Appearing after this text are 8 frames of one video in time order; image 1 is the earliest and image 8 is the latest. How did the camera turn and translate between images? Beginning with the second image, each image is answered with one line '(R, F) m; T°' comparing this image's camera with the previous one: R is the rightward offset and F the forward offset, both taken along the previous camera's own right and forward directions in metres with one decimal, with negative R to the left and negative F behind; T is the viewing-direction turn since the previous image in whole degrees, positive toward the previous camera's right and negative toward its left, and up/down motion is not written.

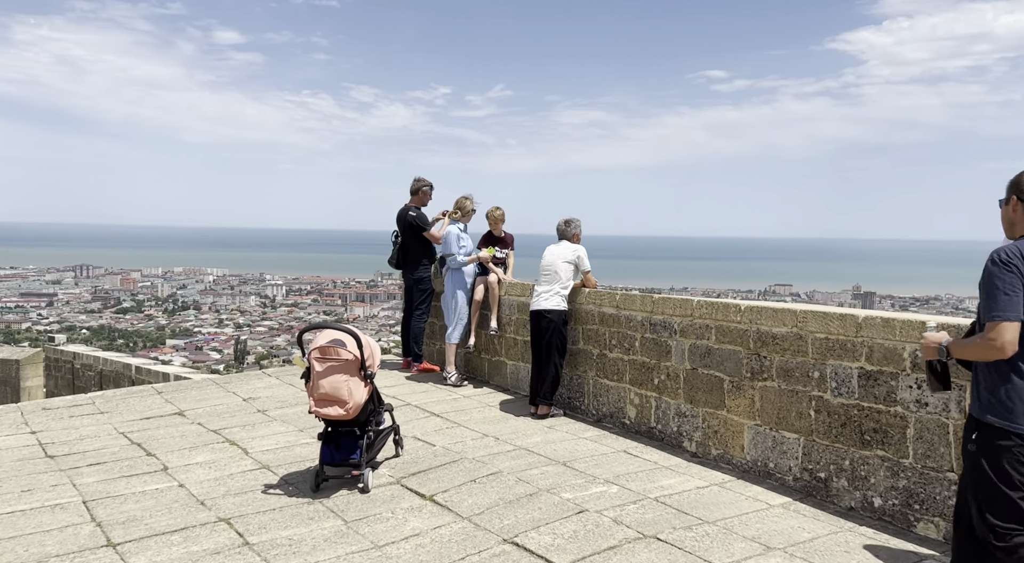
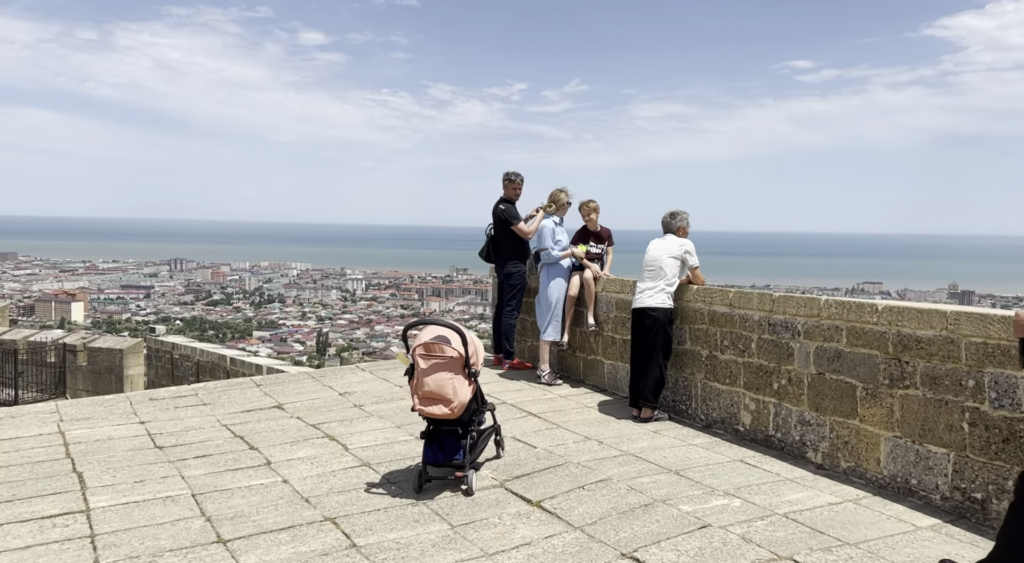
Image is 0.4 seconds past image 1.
(-0.1, +0.1) m; -5°
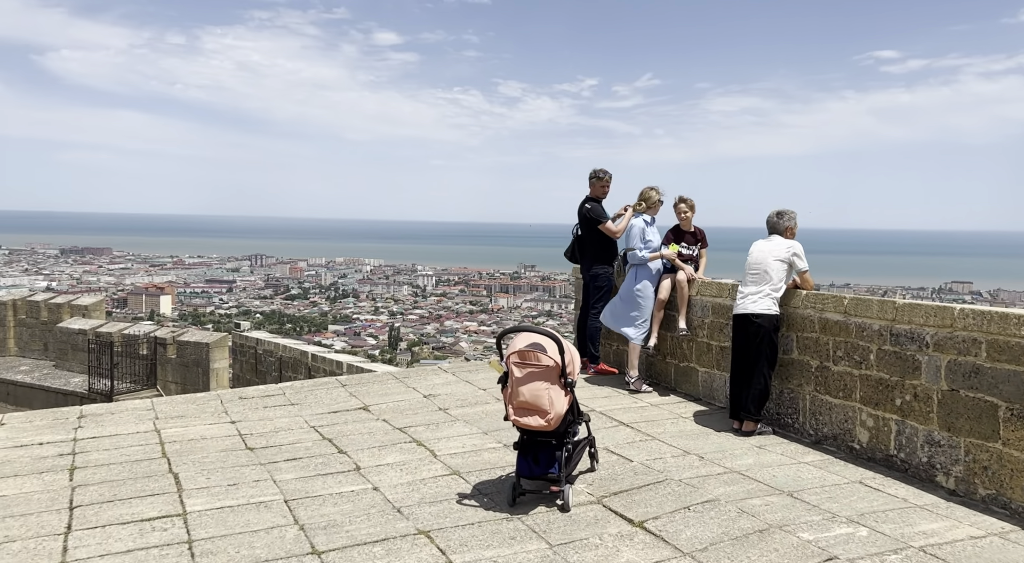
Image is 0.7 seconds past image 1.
(-0.1, +0.1) m; -5°
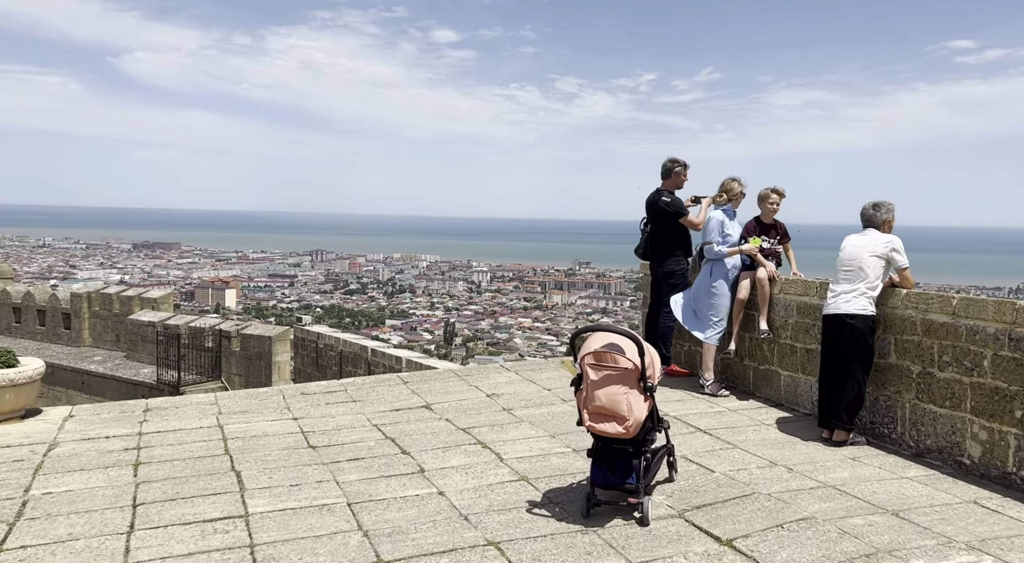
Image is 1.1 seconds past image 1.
(-0.1, +0.2) m; -4°
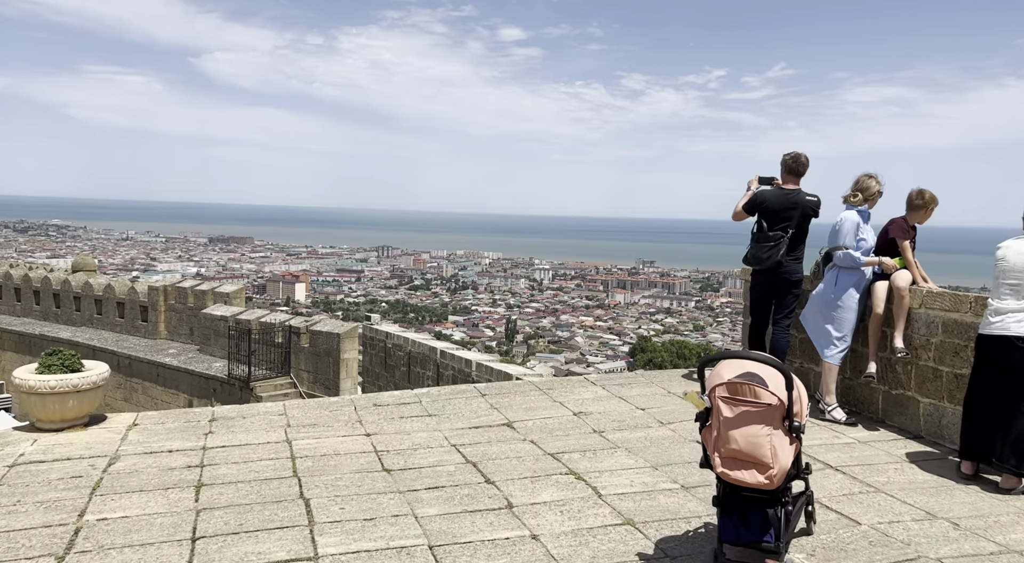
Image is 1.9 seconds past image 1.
(-0.1, +0.4) m; -4°
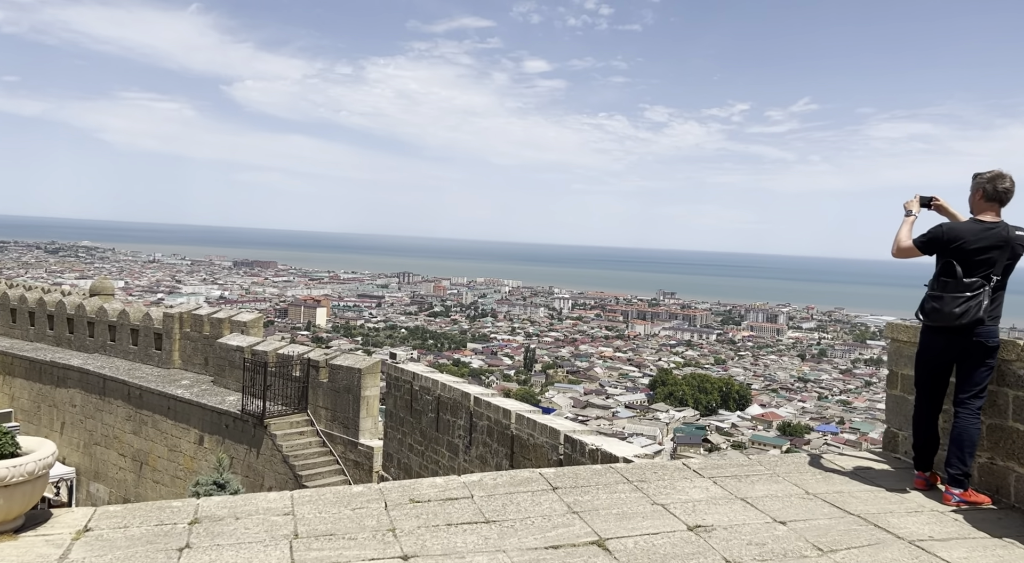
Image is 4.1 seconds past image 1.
(-0.3, +1.2) m; -1°
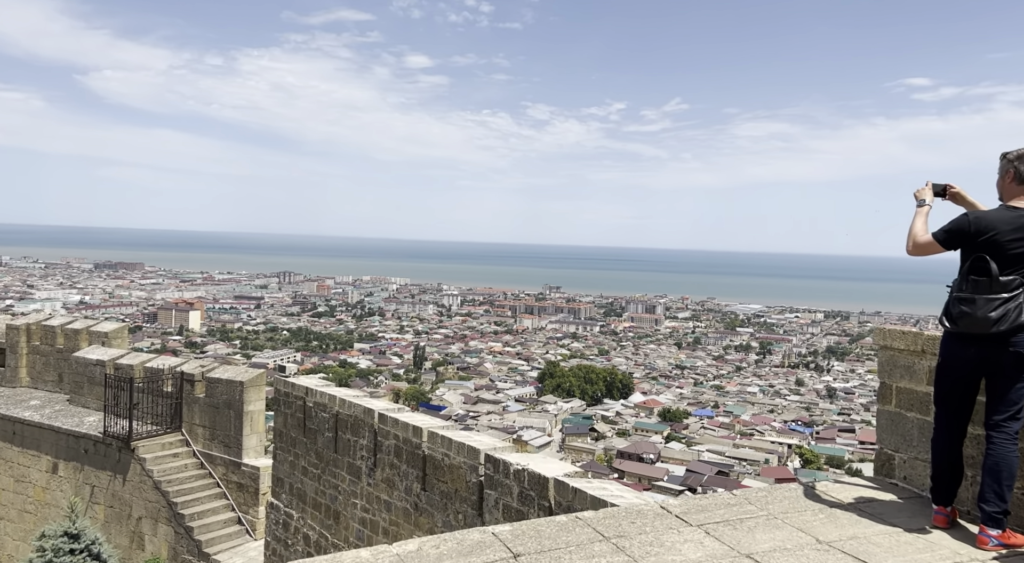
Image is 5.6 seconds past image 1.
(-0.2, +0.8) m; +8°
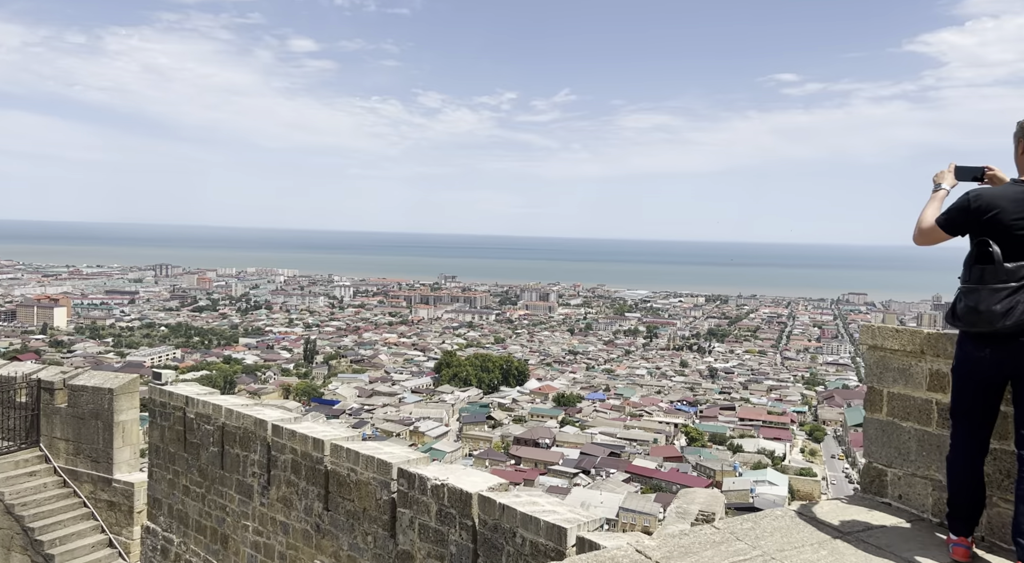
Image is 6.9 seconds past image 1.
(-0.1, +0.7) m; +7°
